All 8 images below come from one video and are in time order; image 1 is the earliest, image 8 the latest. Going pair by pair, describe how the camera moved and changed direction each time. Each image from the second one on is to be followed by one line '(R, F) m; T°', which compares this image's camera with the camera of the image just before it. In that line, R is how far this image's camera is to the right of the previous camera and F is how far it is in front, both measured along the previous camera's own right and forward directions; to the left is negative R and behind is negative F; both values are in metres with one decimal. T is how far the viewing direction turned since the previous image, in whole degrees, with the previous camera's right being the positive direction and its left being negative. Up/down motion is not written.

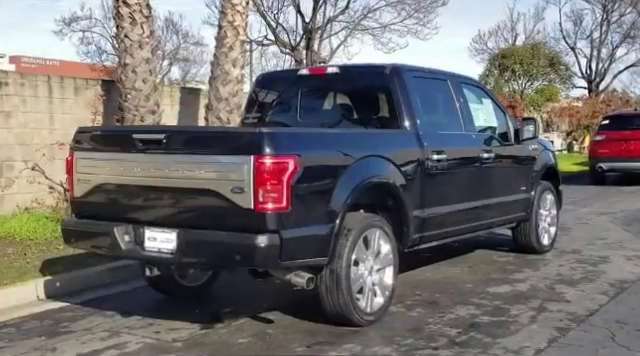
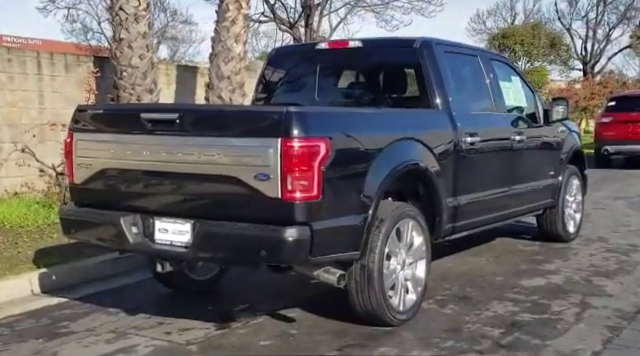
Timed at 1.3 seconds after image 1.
(-0.3, +0.5) m; +1°
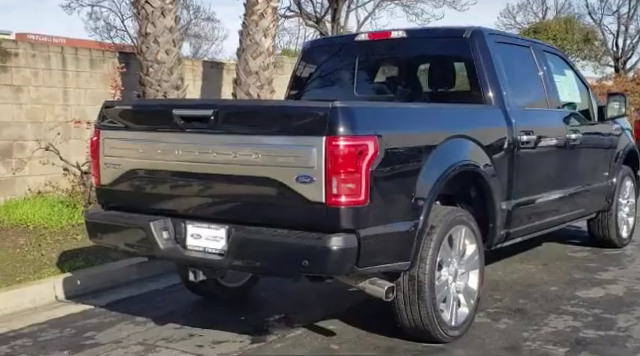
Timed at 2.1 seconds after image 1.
(-0.1, +0.4) m; -2°
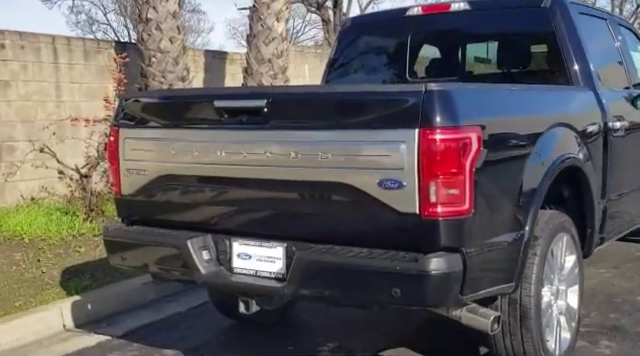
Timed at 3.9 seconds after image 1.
(-0.4, +0.8) m; +1°
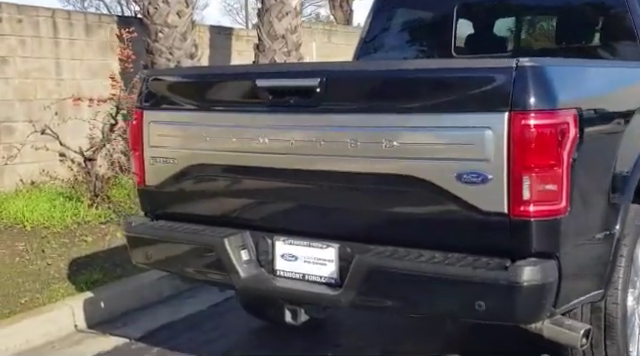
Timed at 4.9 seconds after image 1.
(-0.3, +0.4) m; +1°
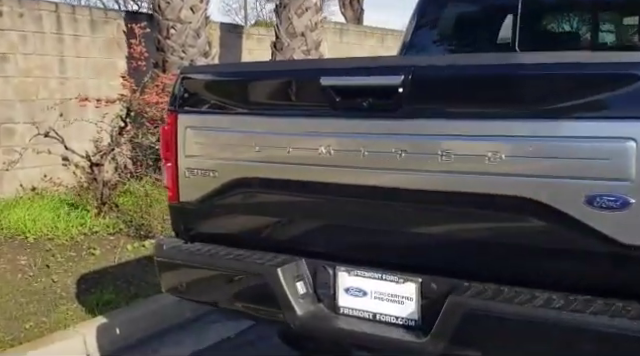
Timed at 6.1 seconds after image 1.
(-0.3, +0.5) m; 0°
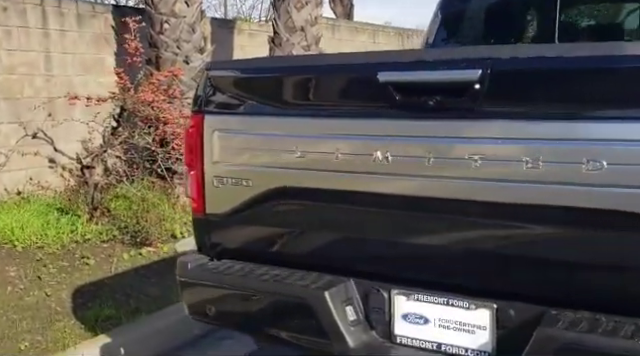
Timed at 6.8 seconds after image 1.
(-0.2, +0.3) m; +2°
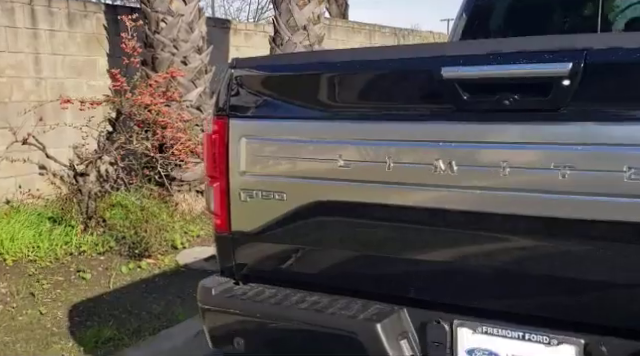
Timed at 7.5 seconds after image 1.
(-0.2, +0.3) m; +1°
